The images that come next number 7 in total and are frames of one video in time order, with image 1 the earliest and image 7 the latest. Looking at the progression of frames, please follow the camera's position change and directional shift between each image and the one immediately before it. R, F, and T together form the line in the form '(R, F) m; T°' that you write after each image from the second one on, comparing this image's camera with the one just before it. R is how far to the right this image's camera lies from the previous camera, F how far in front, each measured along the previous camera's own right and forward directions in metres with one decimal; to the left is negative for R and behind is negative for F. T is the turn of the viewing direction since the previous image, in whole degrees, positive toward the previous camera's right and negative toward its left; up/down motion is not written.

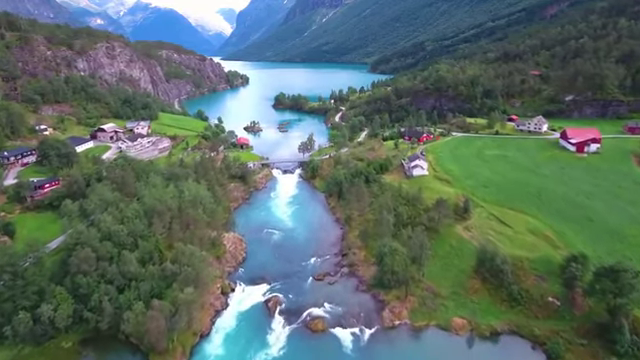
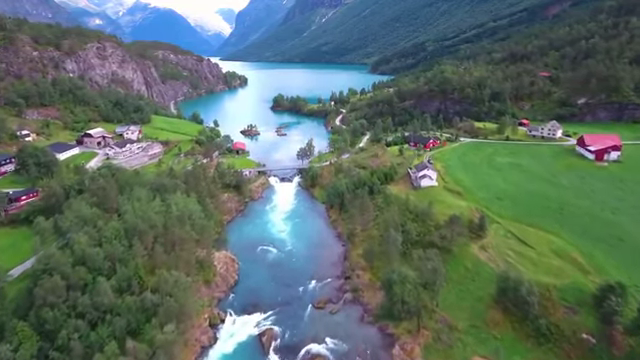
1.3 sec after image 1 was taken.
(-0.1, +5.0) m; 0°
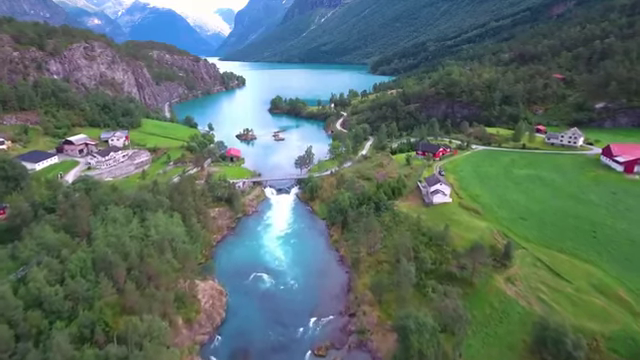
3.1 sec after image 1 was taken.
(-0.1, +6.4) m; 0°
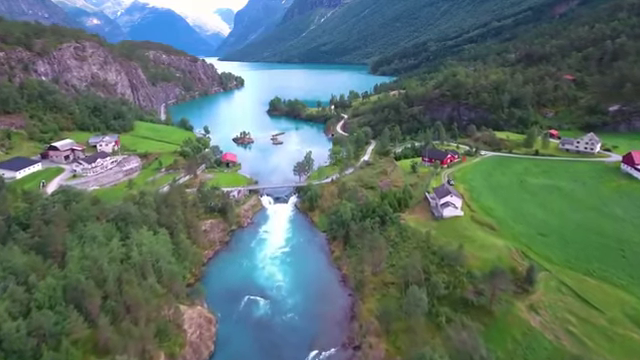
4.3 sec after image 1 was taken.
(-0.1, +4.4) m; 0°
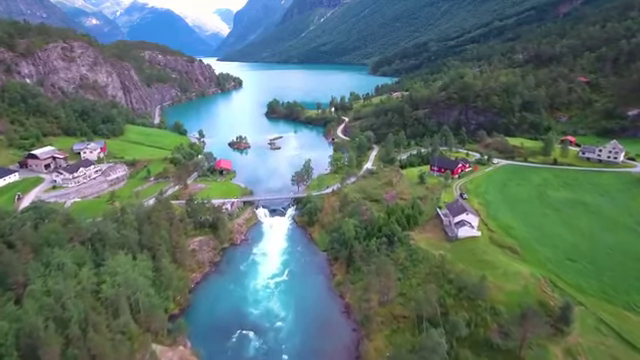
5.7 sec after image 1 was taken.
(-0.1, +5.3) m; 0°
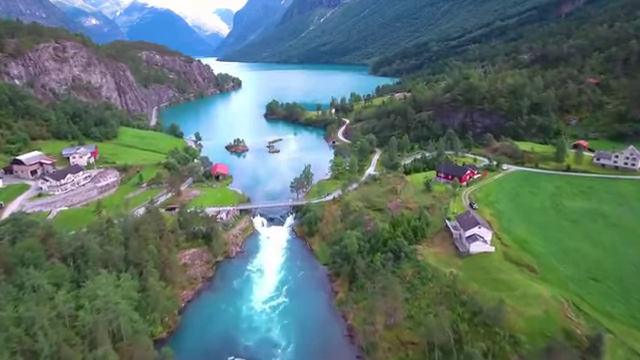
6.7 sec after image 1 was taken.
(0.0, +3.3) m; 0°
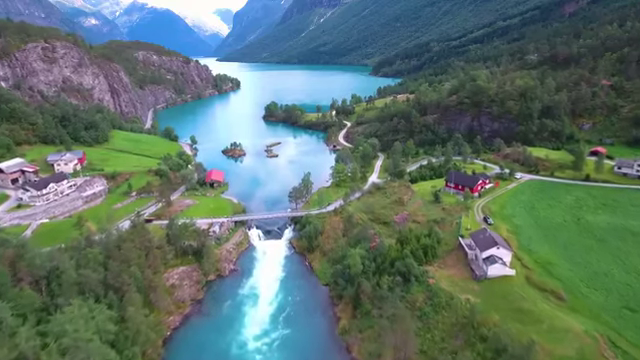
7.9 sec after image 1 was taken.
(-0.1, +4.2) m; 0°
